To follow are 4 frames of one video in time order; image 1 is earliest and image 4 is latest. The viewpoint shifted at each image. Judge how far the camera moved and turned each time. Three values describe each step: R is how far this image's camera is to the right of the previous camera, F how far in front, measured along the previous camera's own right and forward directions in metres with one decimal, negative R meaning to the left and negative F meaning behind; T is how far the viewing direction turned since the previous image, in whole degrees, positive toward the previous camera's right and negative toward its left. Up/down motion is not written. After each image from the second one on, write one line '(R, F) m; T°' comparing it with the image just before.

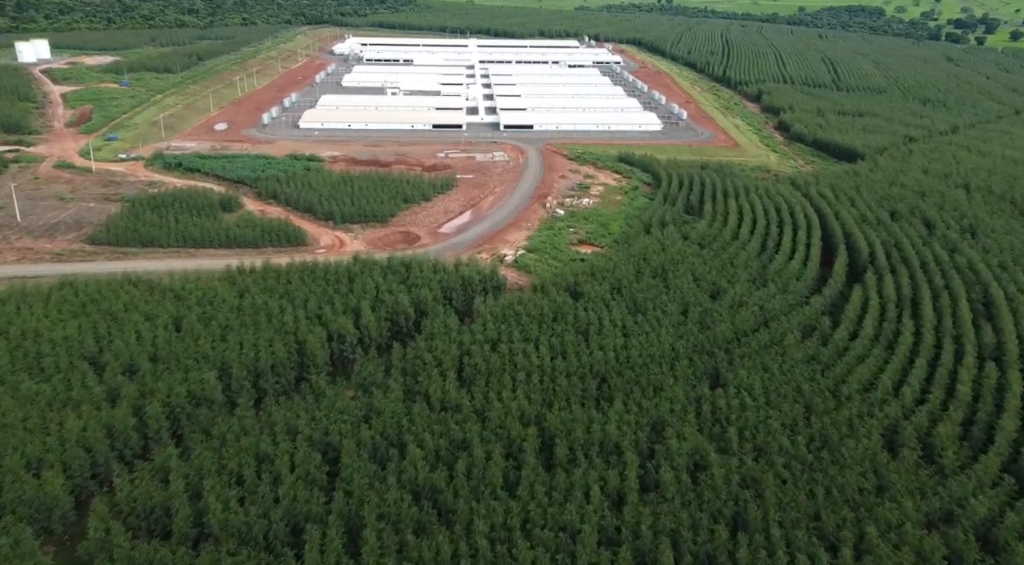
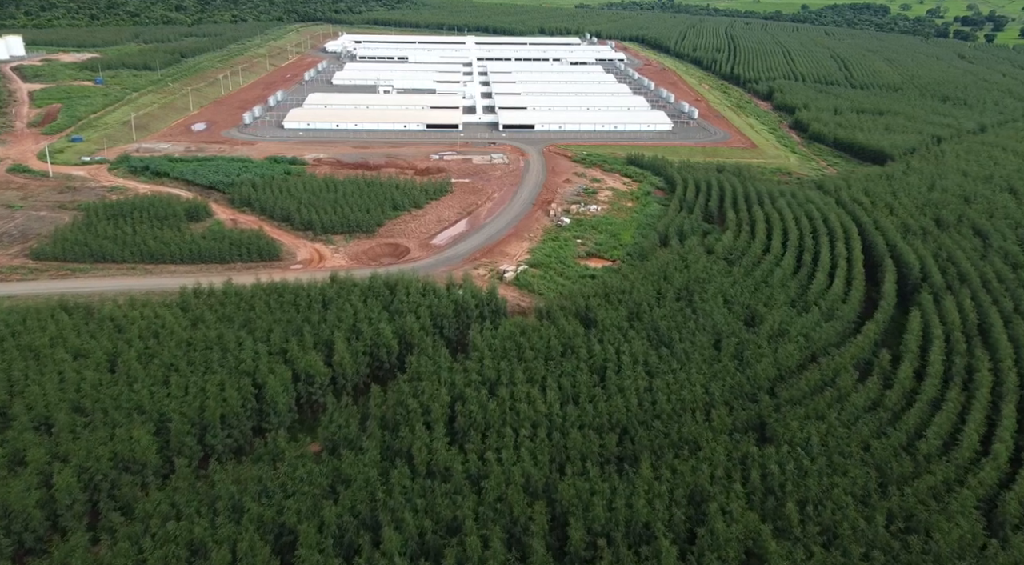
(-0.1, +5.4) m; 0°
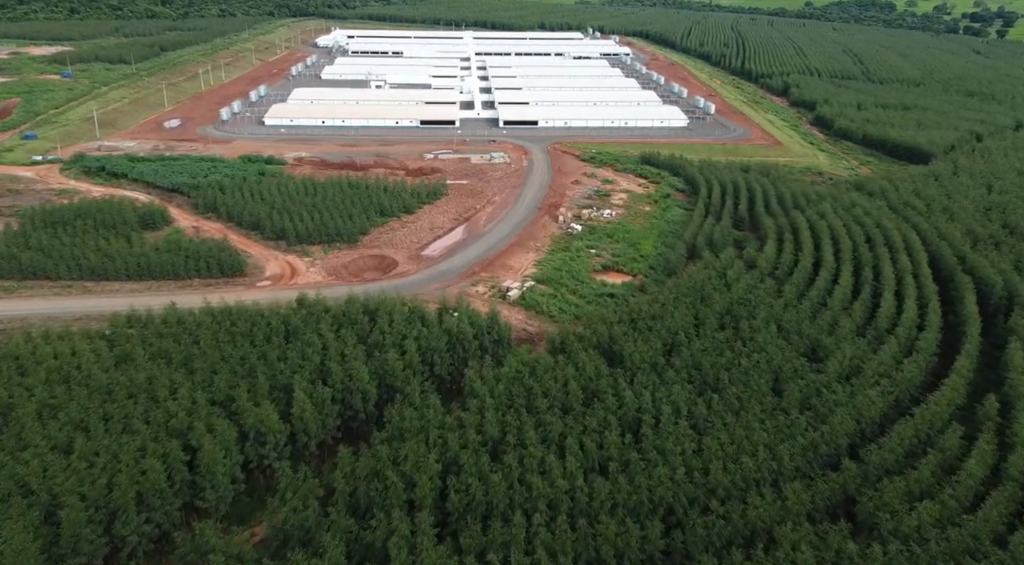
(-0.3, +6.2) m; 0°
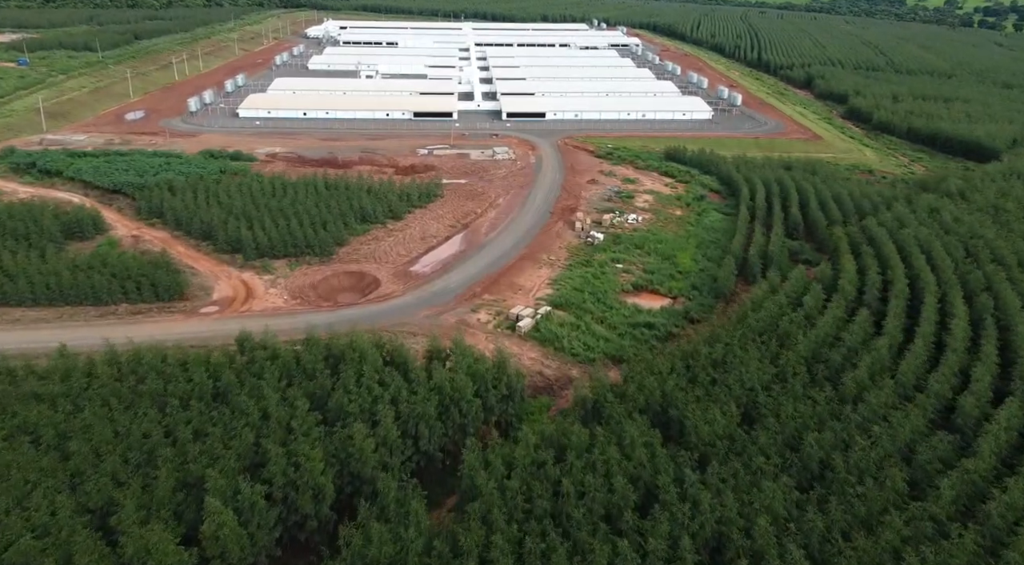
(-0.4, +7.5) m; 0°
